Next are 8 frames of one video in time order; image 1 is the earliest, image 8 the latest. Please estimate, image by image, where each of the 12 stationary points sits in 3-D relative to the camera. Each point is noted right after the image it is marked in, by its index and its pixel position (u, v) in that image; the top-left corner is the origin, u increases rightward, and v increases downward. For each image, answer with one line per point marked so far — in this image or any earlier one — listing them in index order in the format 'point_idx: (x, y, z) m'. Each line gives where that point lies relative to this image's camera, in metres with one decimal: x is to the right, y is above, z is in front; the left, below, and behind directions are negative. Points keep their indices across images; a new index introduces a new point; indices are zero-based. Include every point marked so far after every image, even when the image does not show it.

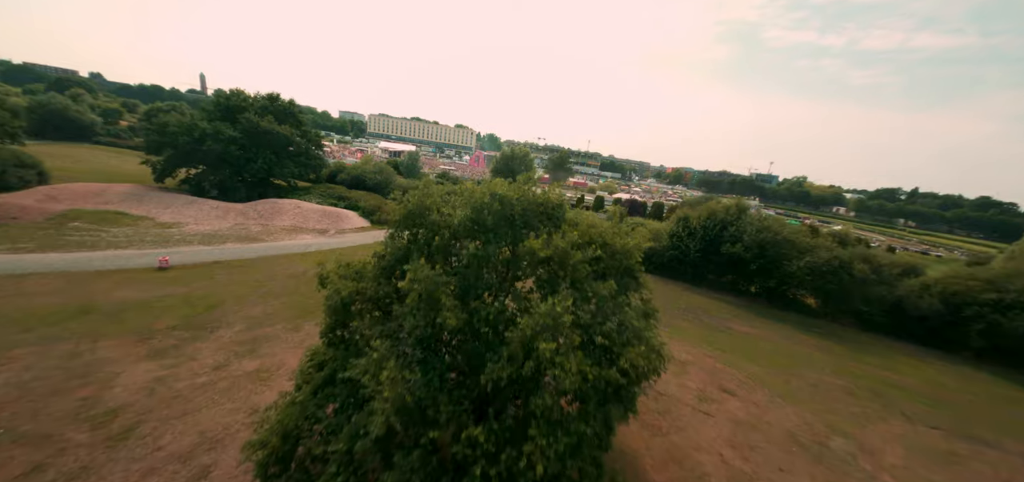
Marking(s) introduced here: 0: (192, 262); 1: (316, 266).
0: (-16.6, -1.1, +17.5) m
1: (-11.3, -1.4, +19.4) m
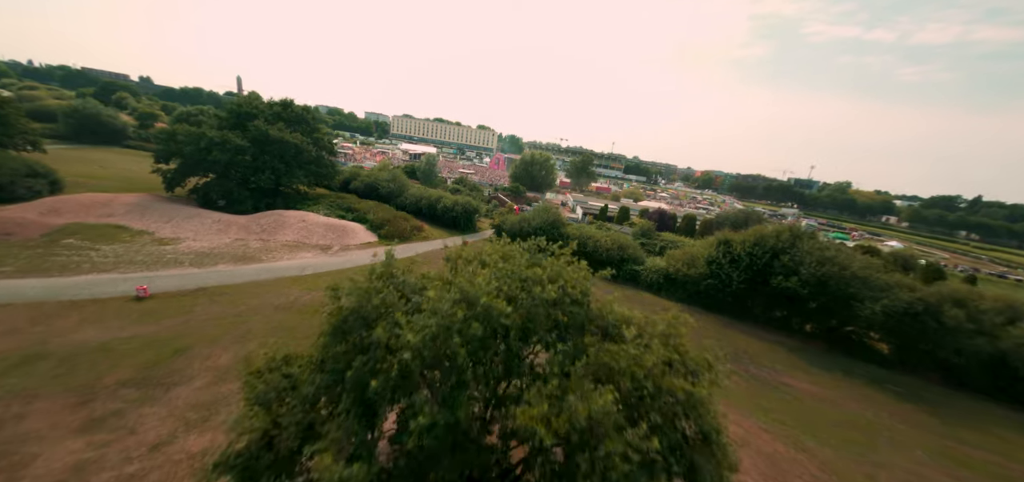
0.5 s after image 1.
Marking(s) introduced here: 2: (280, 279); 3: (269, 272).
0: (-16.0, -2.3, +16.0) m
1: (-10.6, -2.7, +17.6) m
2: (-13.0, -2.1, +18.8) m
3: (-14.1, -1.8, +19.4) m
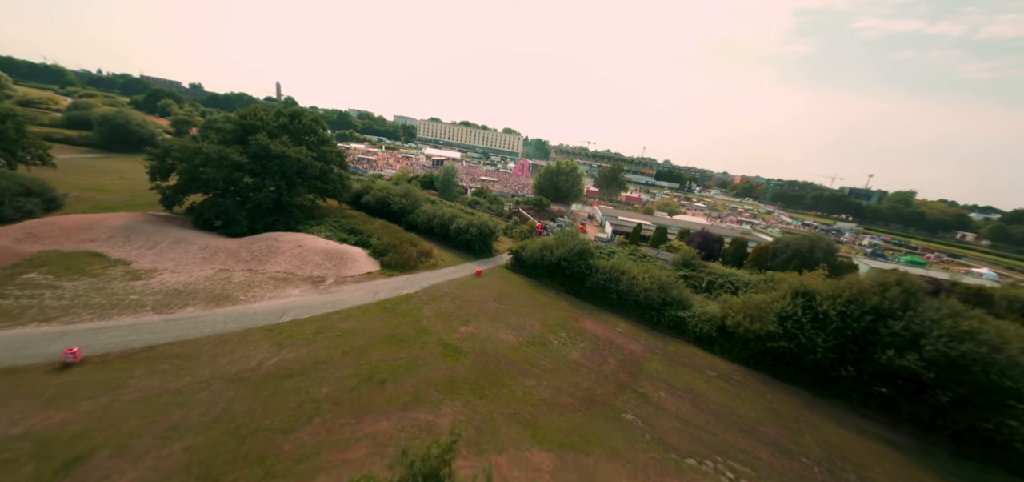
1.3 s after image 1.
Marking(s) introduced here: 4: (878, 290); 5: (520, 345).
0: (-15.5, -4.3, +13.2) m
1: (-10.0, -4.8, +14.4) m
2: (-12.2, -4.2, +15.8) m
3: (-13.3, -3.8, +16.5) m
4: (+17.1, -2.3, +15.8) m
5: (+0.4, -5.4, +17.6) m
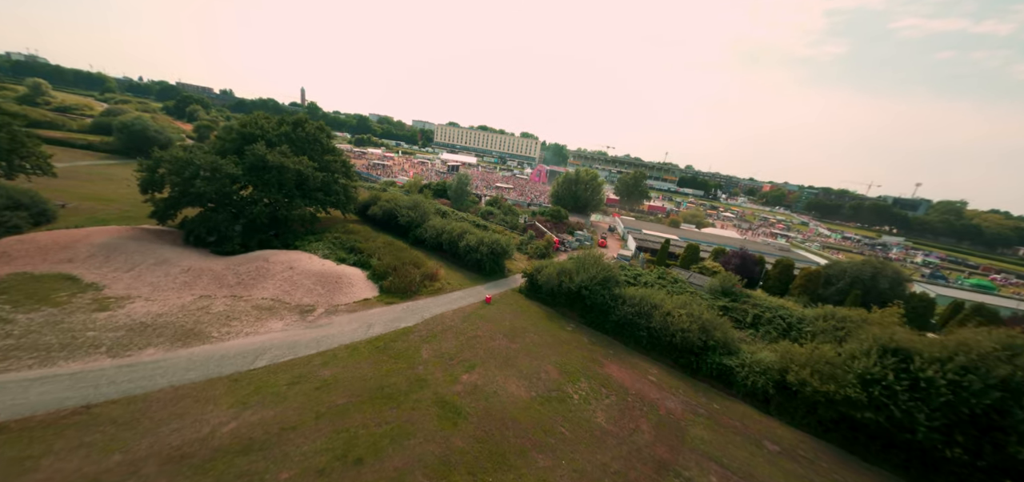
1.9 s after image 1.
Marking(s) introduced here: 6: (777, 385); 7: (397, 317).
0: (-15.2, -5.5, +10.9) m
1: (-9.7, -6.2, +11.9) m
2: (-11.8, -5.5, +13.4) m
3: (-12.8, -5.2, +14.1) m
4: (+17.6, -4.1, +12.0) m
5: (+0.9, -7.0, +14.6) m
6: (+12.7, -6.8, +16.1) m
7: (-6.8, -4.5, +19.8) m
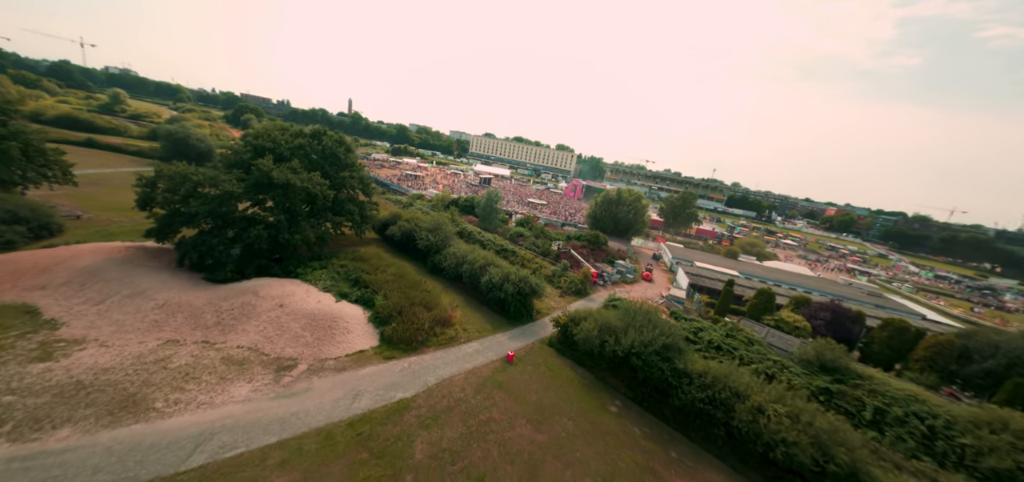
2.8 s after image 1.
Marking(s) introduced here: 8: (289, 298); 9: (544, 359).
0: (-14.7, -7.0, +7.6) m
1: (-9.2, -7.9, +8.0) m
2: (-11.2, -7.2, +9.7) m
3: (-12.1, -6.8, +10.6) m
4: (+18.0, -7.0, +5.7) m
5: (+1.5, -9.2, +9.7) m
6: (+13.4, -9.7, +10.1) m
7: (-5.5, -6.6, +15.7) m
8: (-12.9, -3.3, +19.5) m
9: (+1.8, -6.8, +19.3) m
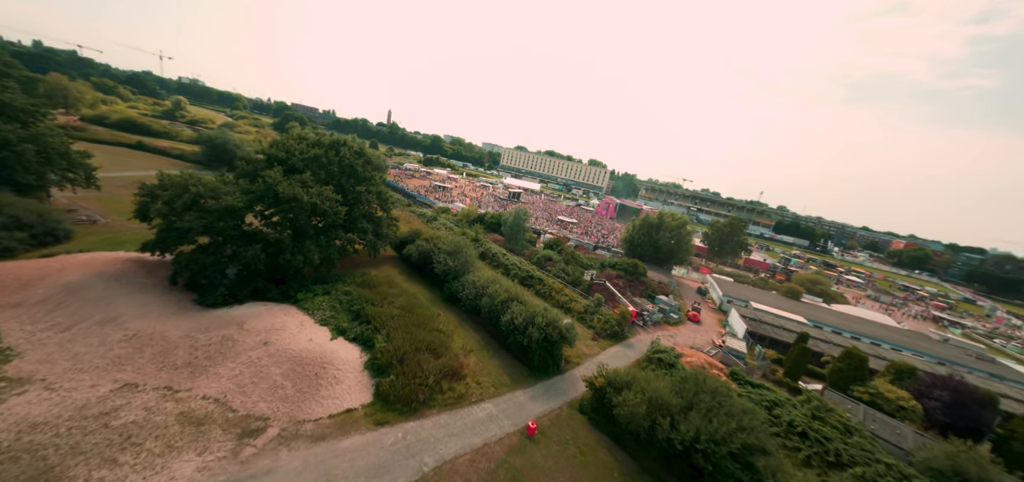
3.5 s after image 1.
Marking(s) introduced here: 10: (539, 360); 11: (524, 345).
0: (-14.6, -7.7, +4.9) m
1: (-9.1, -8.9, +4.9) m
2: (-10.9, -8.1, +6.7) m
3: (-11.7, -7.8, +7.7) m
4: (+17.8, -9.3, +0.4) m
5: (+1.6, -10.9, +5.7) m
6: (+13.4, -11.9, +5.1) m
7: (-4.8, -8.1, +12.3) m
8: (-11.6, -4.5, +16.7) m
9: (+2.8, -8.8, +15.3) m
10: (+1.6, -6.8, +19.3) m
11: (+0.7, -6.0, +19.6) m
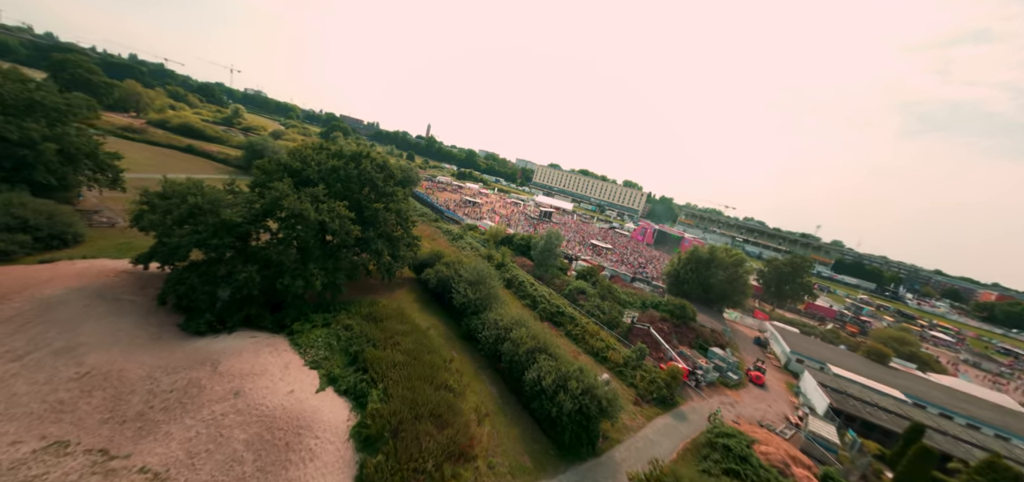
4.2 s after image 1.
0: (-14.6, -8.1, +2.2) m
1: (-9.3, -9.6, +1.6) m
2: (-10.8, -8.8, +3.7) m
3: (-11.6, -8.5, +4.7) m
4: (+17.1, -11.4, -5.1) m
5: (+1.3, -12.2, +1.4) m
6: (+13.0, -14.0, -0.1) m
7: (-4.3, -9.4, +8.7) m
8: (-10.5, -5.6, +13.8) m
9: (+3.4, -10.7, +11.0) m
10: (+2.7, -8.8, +15.2) m
11: (+1.9, -8.1, +15.6) m
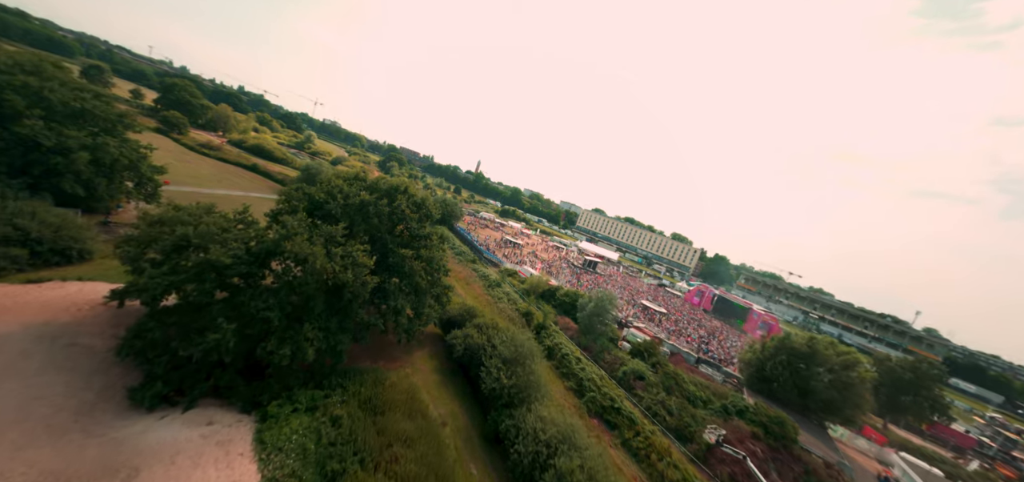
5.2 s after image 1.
0: (-14.7, -8.0, -2.1) m
1: (-9.6, -10.0, -3.5) m
2: (-10.9, -9.3, -1.2) m
3: (-11.4, -9.0, -0.1) m
4: (+15.6, -13.6, -13.4) m
5: (+0.5, -13.7, -5.2) m
6: (+11.7, -16.3, -8.3) m
7: (-4.0, -11.1, +2.9) m
8: (-9.2, -7.4, +9.1) m
9: (+3.8, -13.5, +4.2) m
10: (+3.7, -12.1, +8.6) m
11: (+3.0, -11.2, +9.2) m
